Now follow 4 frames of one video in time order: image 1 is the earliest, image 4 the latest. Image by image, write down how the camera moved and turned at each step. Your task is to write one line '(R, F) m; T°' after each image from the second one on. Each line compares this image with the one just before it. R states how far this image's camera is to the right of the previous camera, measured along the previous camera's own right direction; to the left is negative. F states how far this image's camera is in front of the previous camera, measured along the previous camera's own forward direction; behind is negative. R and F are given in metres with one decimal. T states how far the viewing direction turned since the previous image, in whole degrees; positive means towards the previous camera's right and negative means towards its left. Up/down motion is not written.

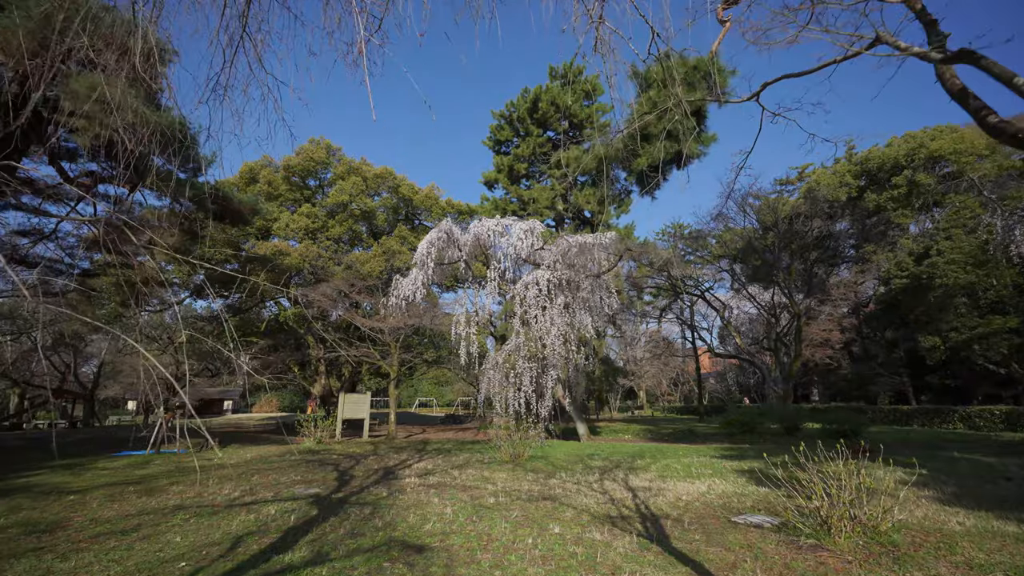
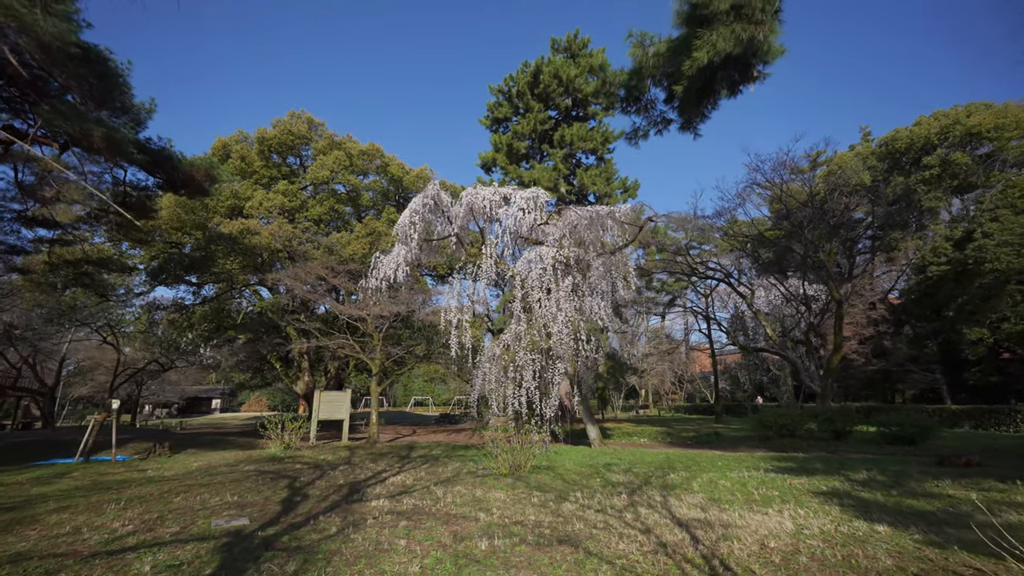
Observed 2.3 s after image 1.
(0.0, +1.6) m; 0°
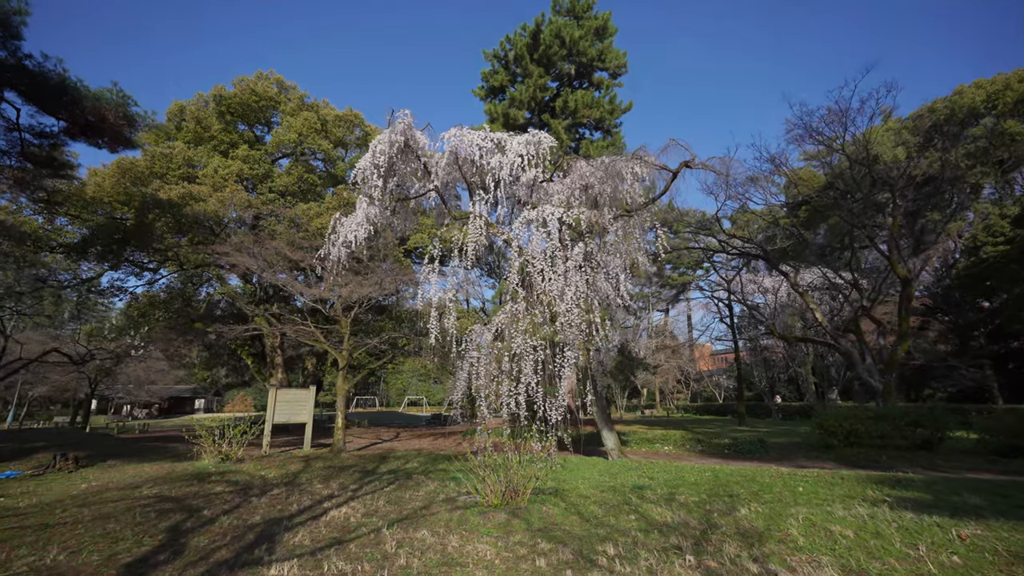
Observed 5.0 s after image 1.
(0.0, +2.0) m; 0°
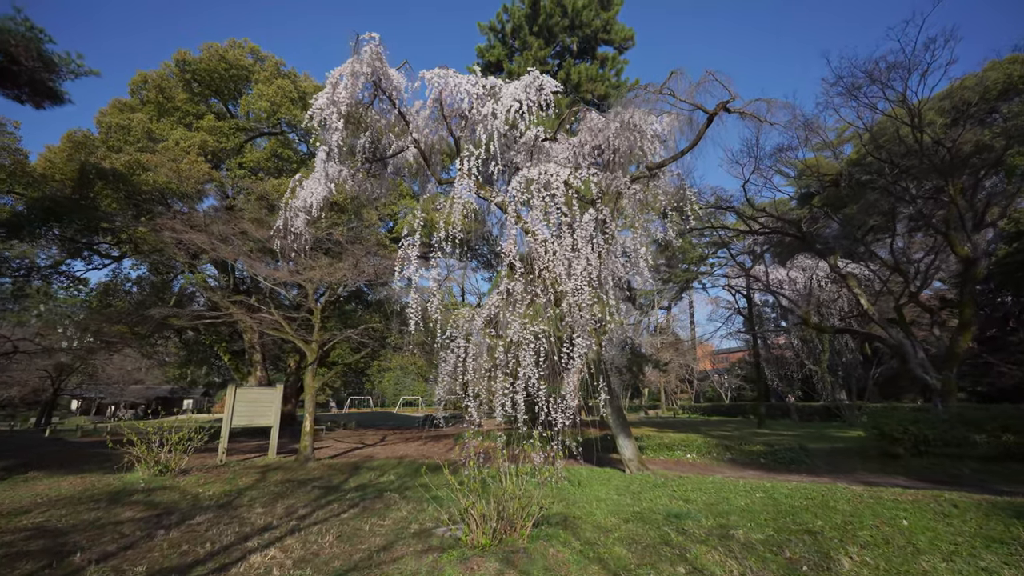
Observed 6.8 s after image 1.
(0.0, +1.3) m; 0°
